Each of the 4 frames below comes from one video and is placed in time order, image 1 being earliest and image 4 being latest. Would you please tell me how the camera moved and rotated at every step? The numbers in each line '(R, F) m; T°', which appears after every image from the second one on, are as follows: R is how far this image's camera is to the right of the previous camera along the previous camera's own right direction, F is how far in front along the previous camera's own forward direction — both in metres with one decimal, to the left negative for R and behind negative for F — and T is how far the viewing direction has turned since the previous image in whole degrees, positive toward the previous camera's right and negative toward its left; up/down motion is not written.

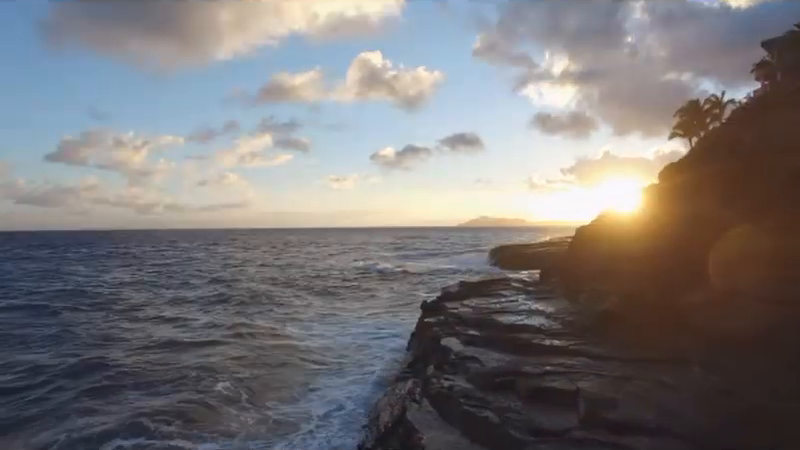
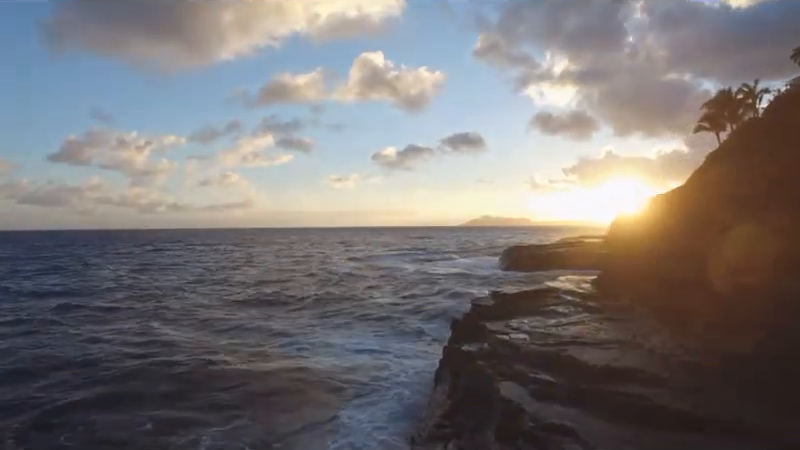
(-1.2, 0.0) m; 0°
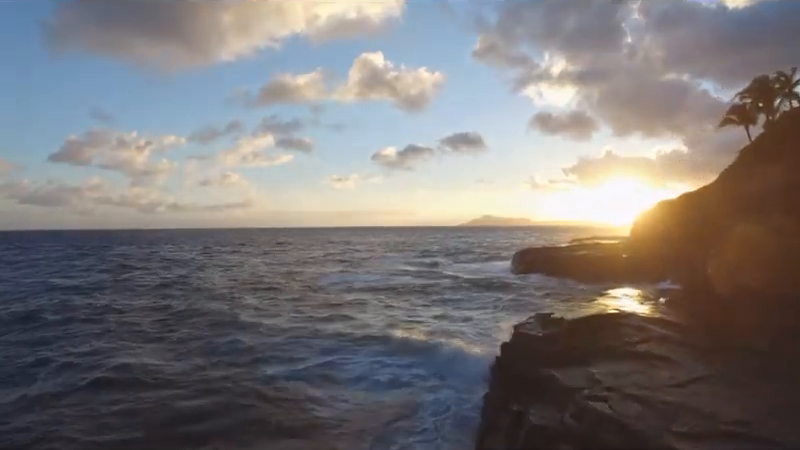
(-1.2, -0.9) m; 0°
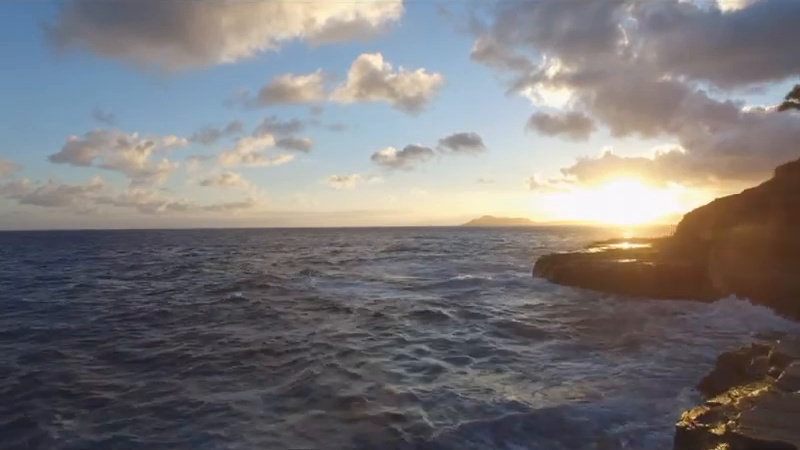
(-1.4, +6.9) m; 0°
